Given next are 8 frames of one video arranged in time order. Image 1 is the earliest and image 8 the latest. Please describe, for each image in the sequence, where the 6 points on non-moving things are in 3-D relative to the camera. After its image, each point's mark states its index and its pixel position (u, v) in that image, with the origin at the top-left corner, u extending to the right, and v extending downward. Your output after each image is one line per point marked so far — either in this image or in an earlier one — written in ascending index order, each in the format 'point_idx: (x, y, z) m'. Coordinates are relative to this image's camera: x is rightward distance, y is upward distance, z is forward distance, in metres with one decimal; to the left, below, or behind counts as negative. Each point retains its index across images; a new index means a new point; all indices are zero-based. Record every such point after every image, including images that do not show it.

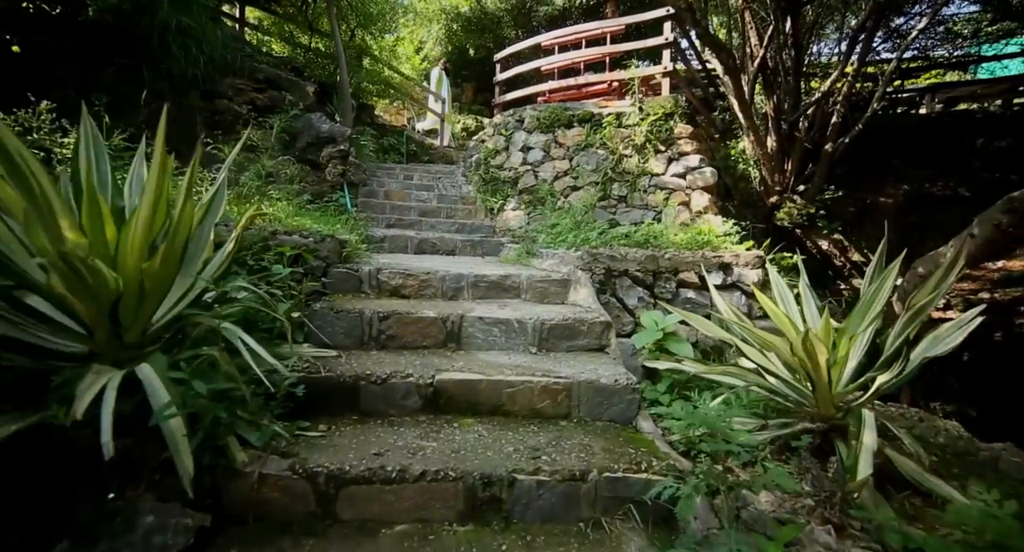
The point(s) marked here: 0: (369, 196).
0: (-1.4, +0.8, +4.9) m
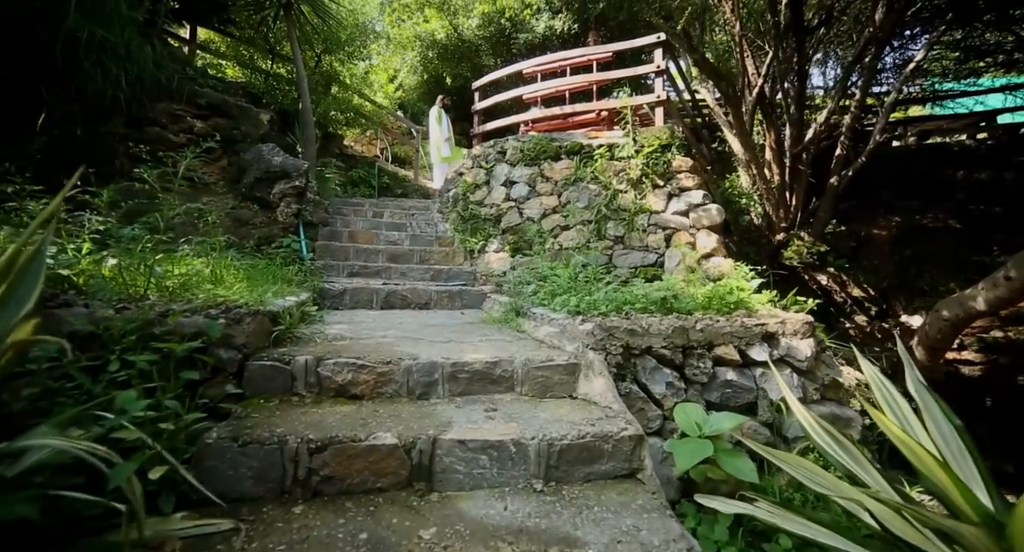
0: (-1.6, +0.3, +4.3) m
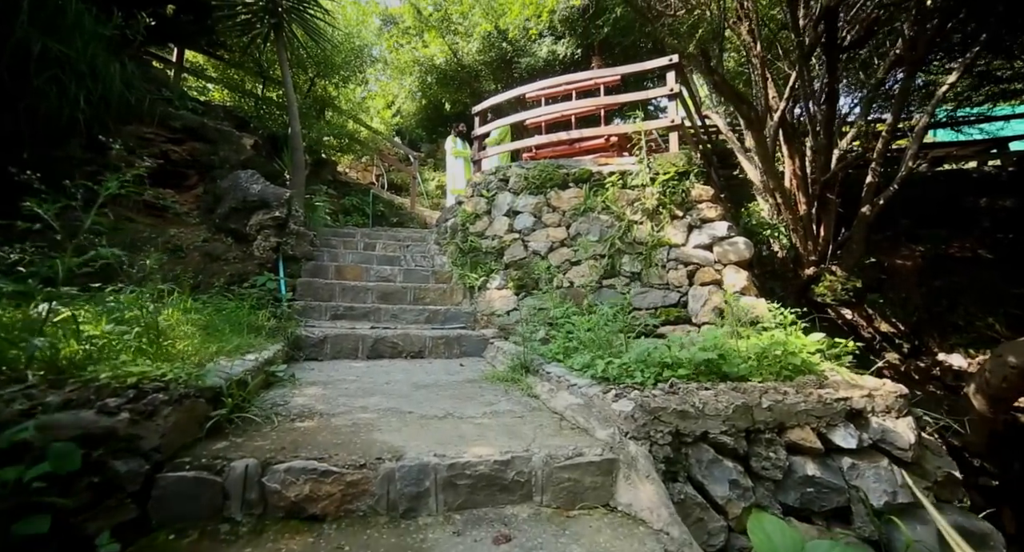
0: (-1.5, 0.0, +3.9) m
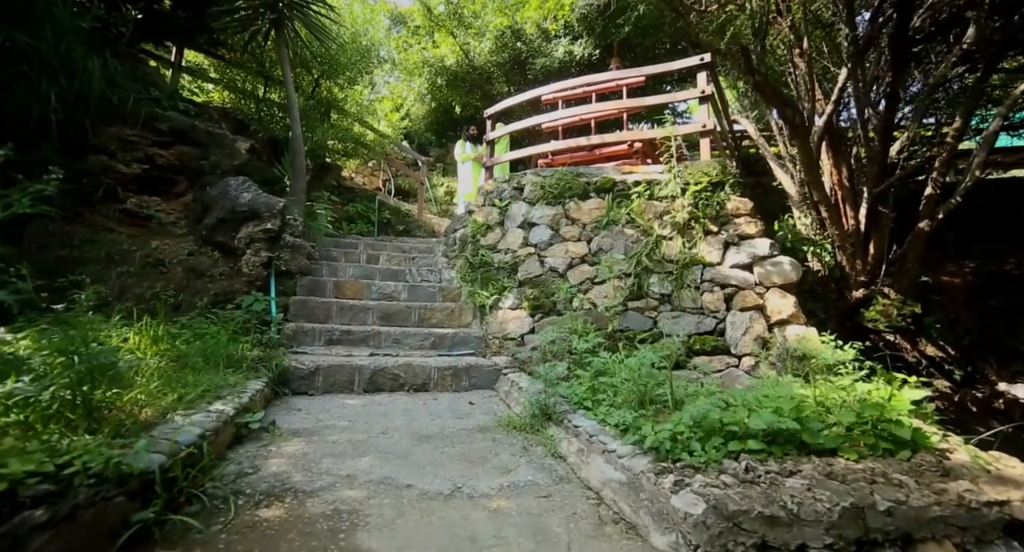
0: (-1.4, -0.1, +3.5) m
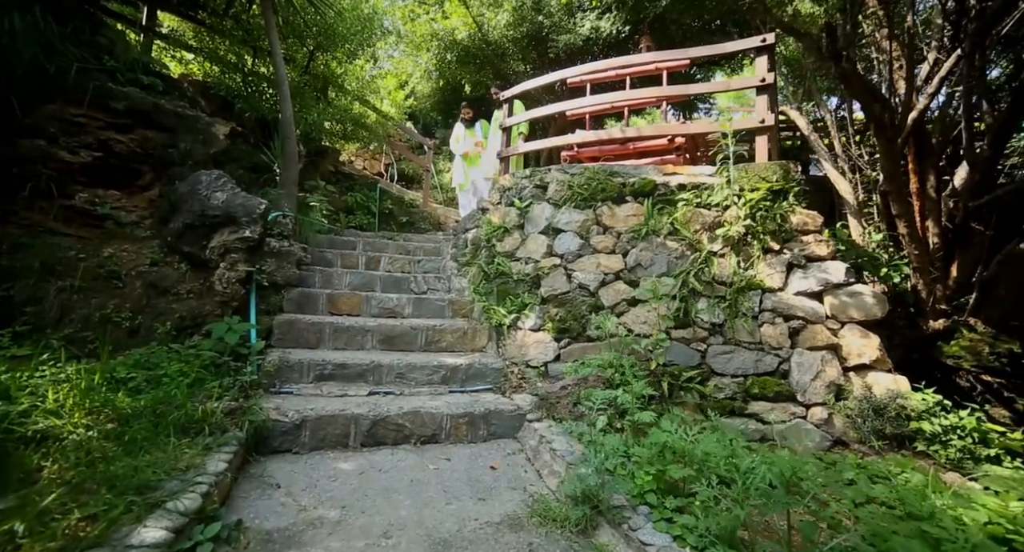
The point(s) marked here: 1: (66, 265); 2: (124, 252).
0: (-1.3, -0.2, +3.0) m
1: (-2.2, +0.1, +2.4) m
2: (-2.0, +0.1, +2.6) m
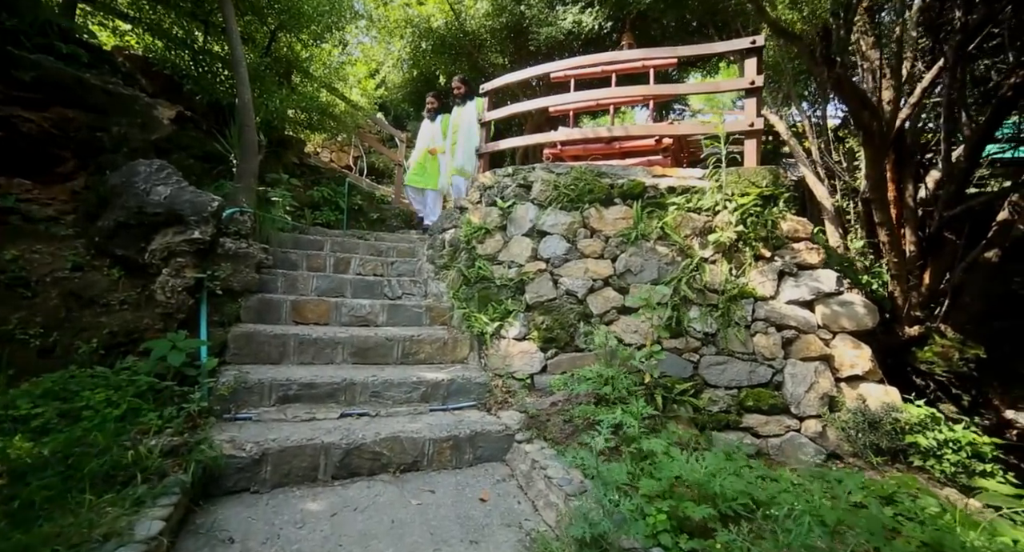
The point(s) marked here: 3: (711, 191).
0: (-1.4, -0.2, +2.7) m
1: (-2.2, 0.0, +2.1) m
2: (-2.1, +0.1, +2.3) m
3: (+1.2, +0.5, +3.1) m
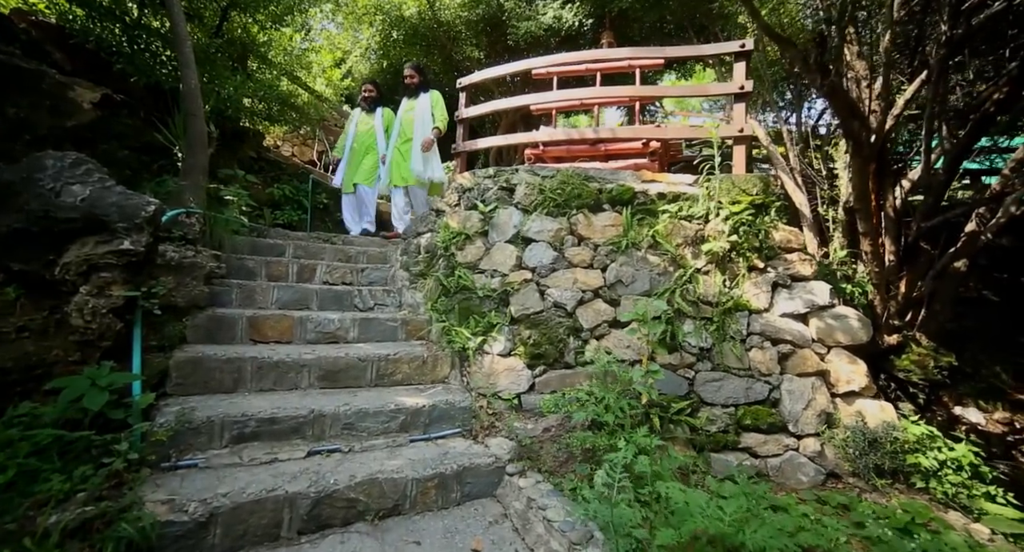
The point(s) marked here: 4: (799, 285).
0: (-1.4, -0.2, +2.4) m
1: (-2.2, 0.0, +1.7) m
2: (-2.1, +0.1, +1.9) m
3: (+1.1, +0.4, +2.9) m
4: (+1.6, -0.1, +2.8) m
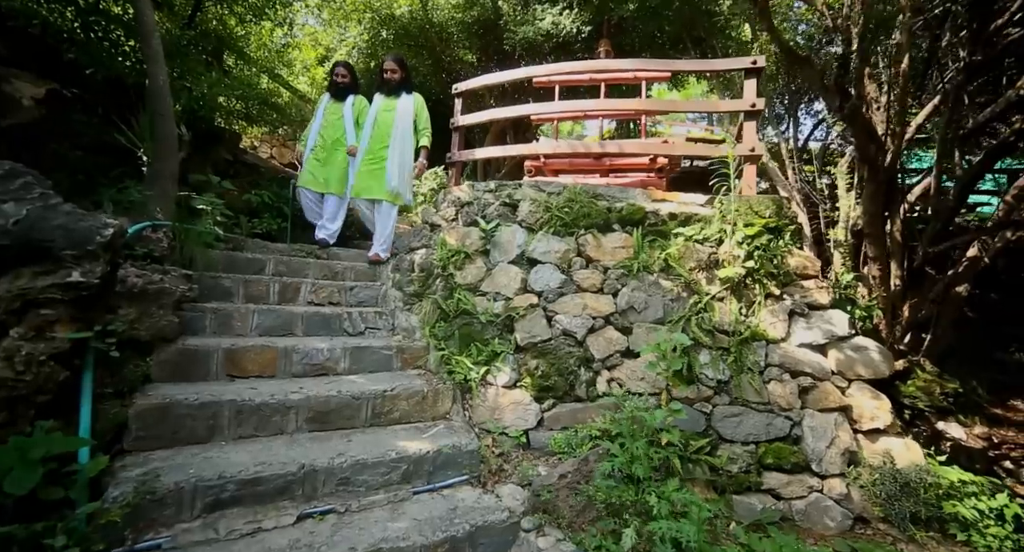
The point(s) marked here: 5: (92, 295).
0: (-1.4, -0.3, +2.1) m
1: (-2.1, -0.1, +1.3) m
2: (-2.0, 0.0, +1.5) m
3: (+1.2, +0.3, +2.7) m
4: (+1.7, -0.2, +2.7) m
5: (-1.4, 0.0, +1.8) m
